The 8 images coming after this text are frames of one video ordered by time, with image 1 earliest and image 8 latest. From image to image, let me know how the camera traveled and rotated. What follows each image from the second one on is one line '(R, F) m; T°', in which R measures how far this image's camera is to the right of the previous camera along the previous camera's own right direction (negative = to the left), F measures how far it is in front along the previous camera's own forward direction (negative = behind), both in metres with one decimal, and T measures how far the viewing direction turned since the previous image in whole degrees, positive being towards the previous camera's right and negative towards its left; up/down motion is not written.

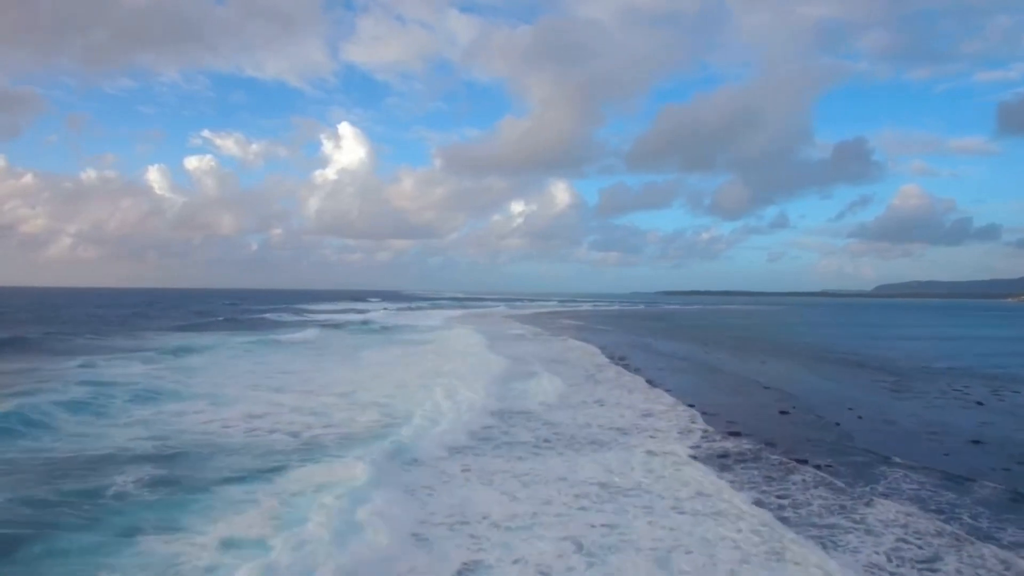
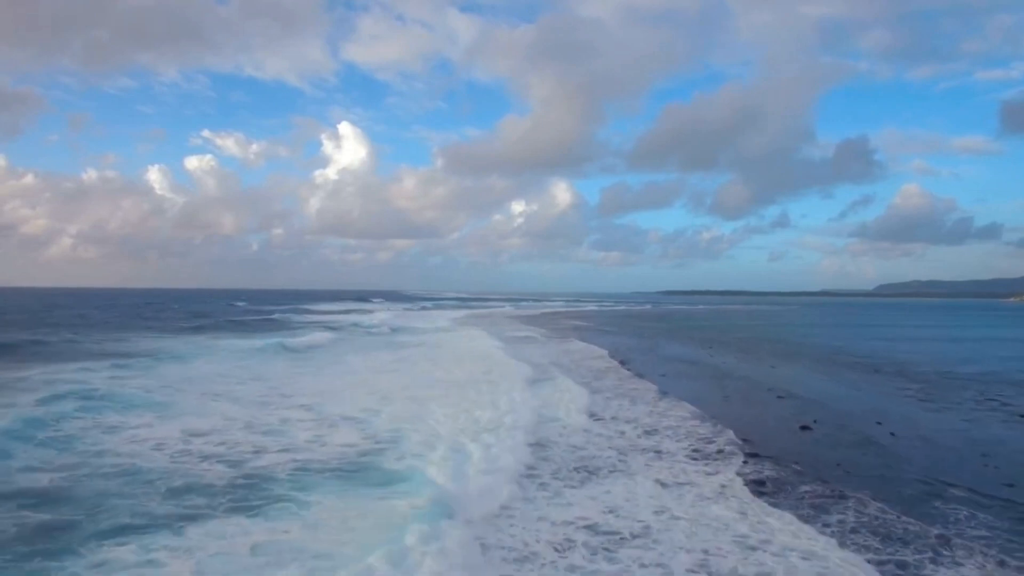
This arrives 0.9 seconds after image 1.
(-0.1, +0.4) m; 0°
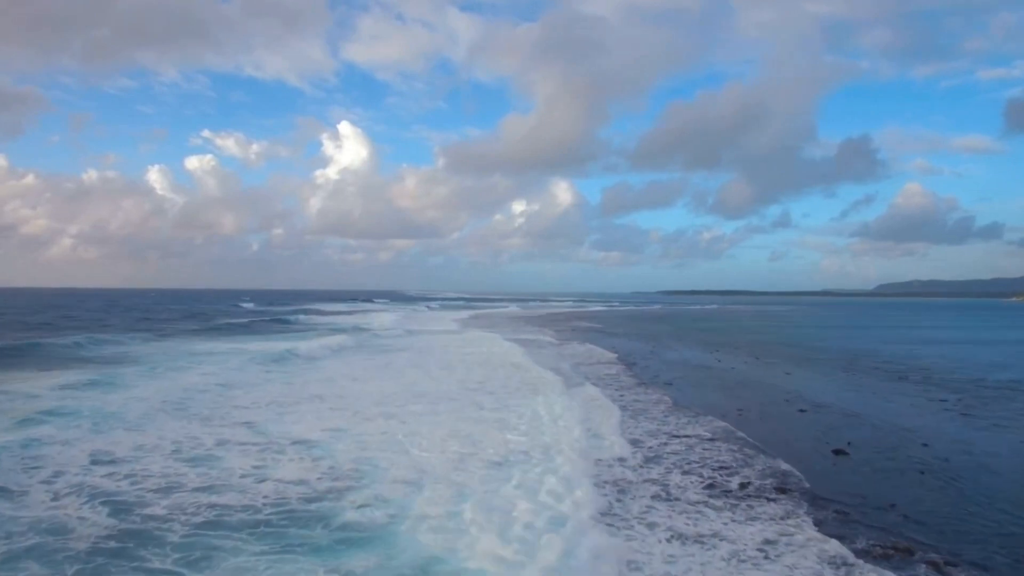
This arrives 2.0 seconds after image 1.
(-0.1, +0.4) m; 0°
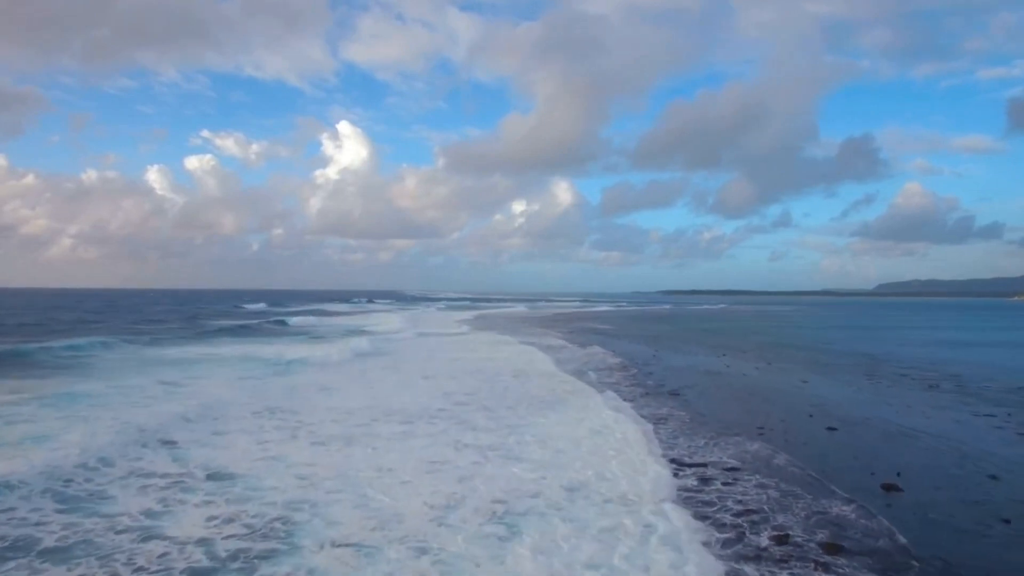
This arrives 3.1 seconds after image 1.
(0.0, +0.1) m; 0°
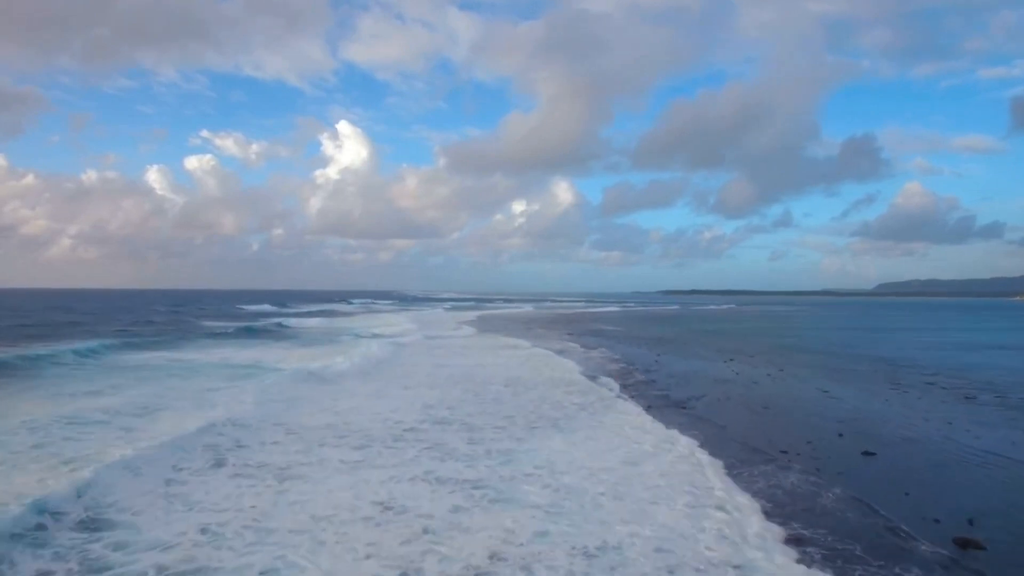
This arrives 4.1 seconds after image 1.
(-0.1, +0.2) m; 0°
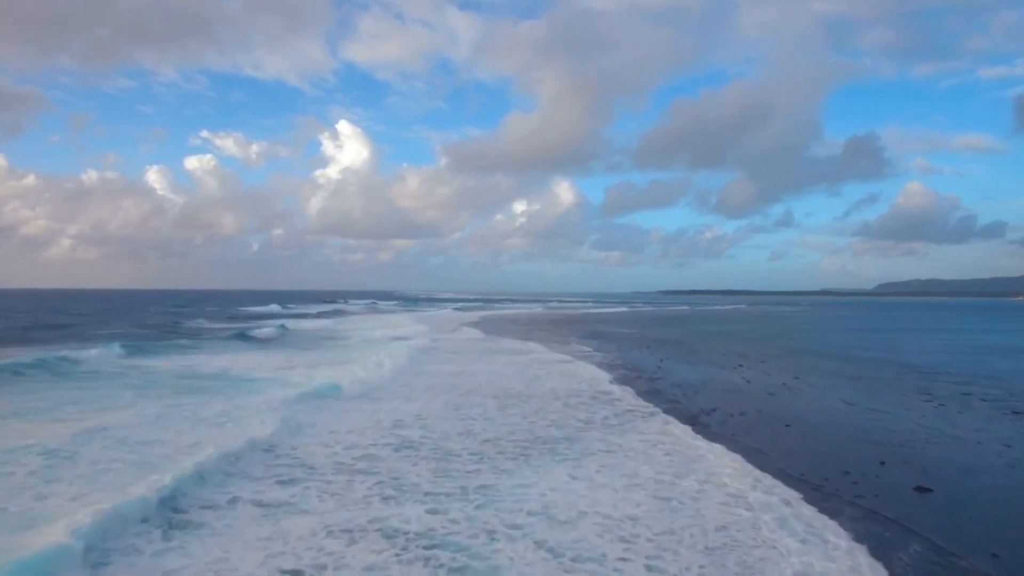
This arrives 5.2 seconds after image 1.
(-0.1, +0.4) m; 0°
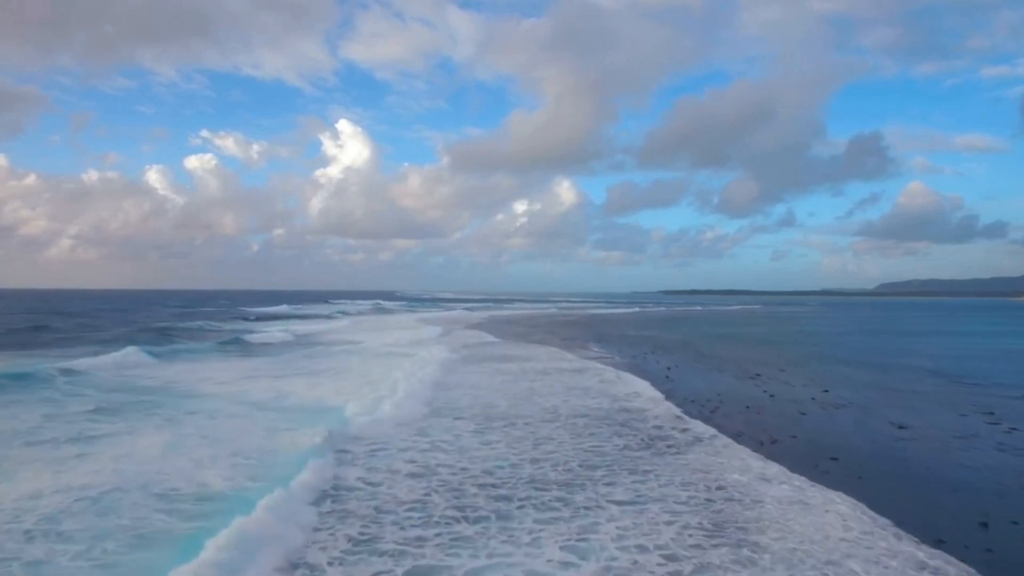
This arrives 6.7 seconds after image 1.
(0.0, +1.4) m; 0°
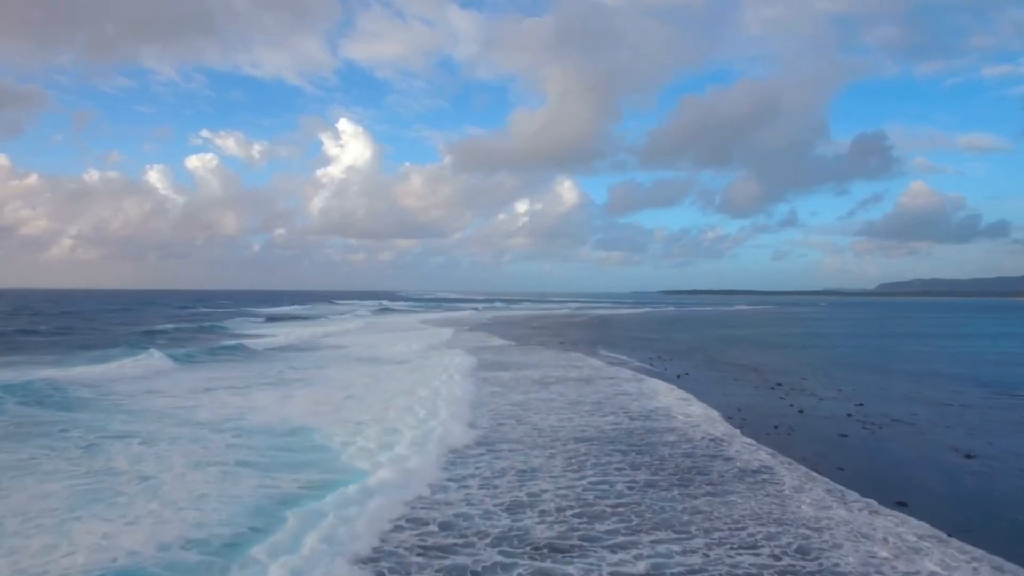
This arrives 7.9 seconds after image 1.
(-0.1, +0.7) m; 0°
